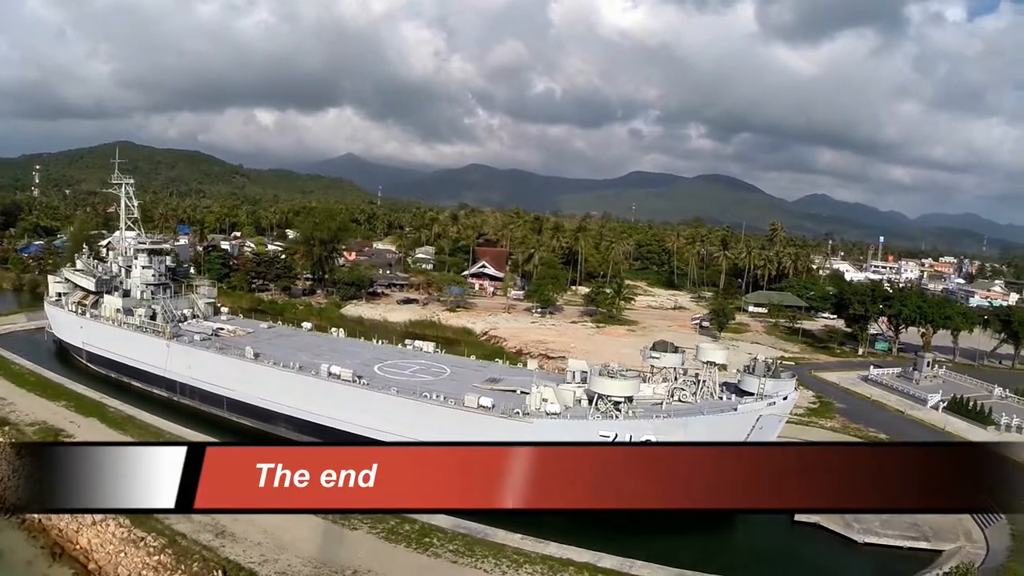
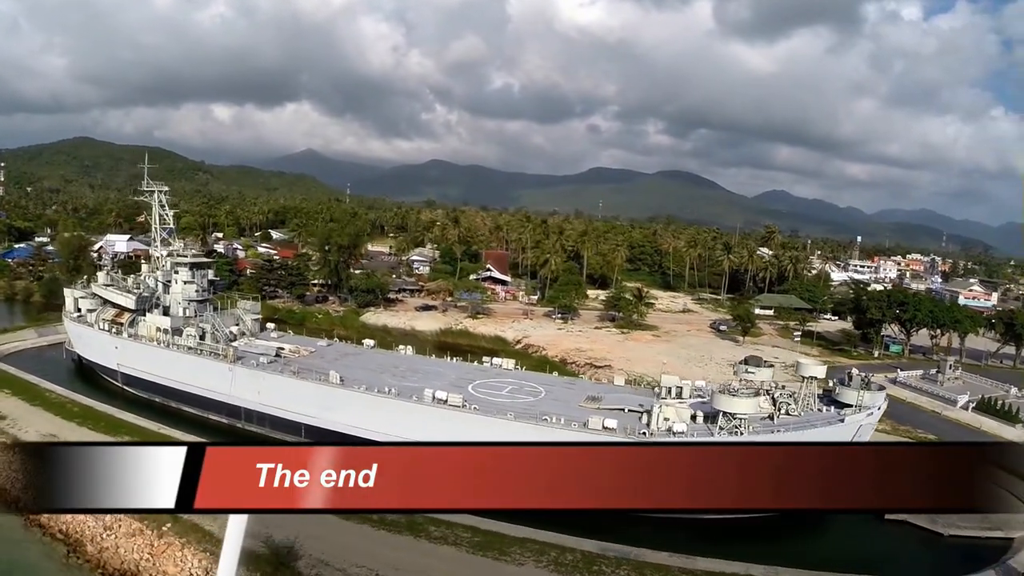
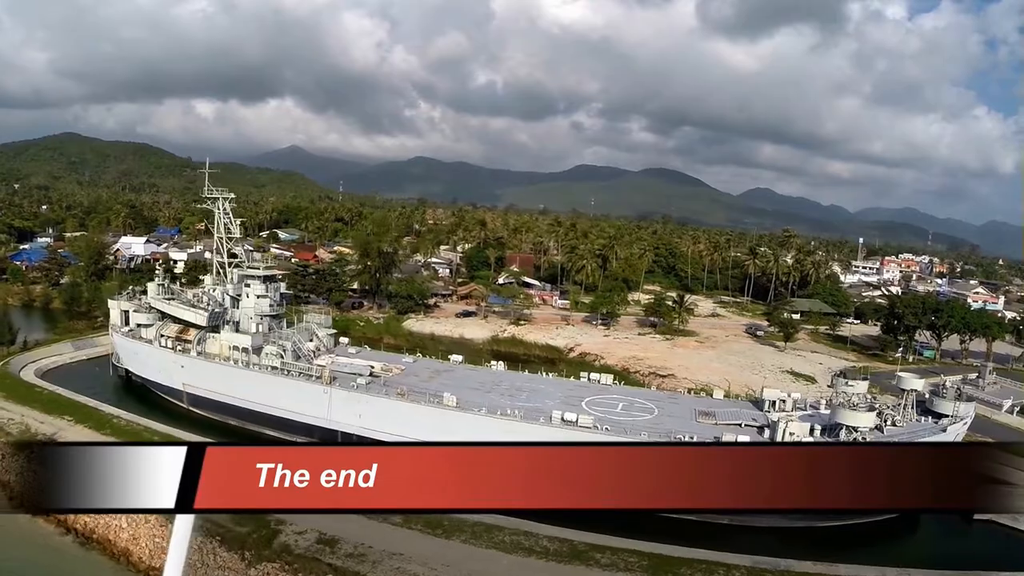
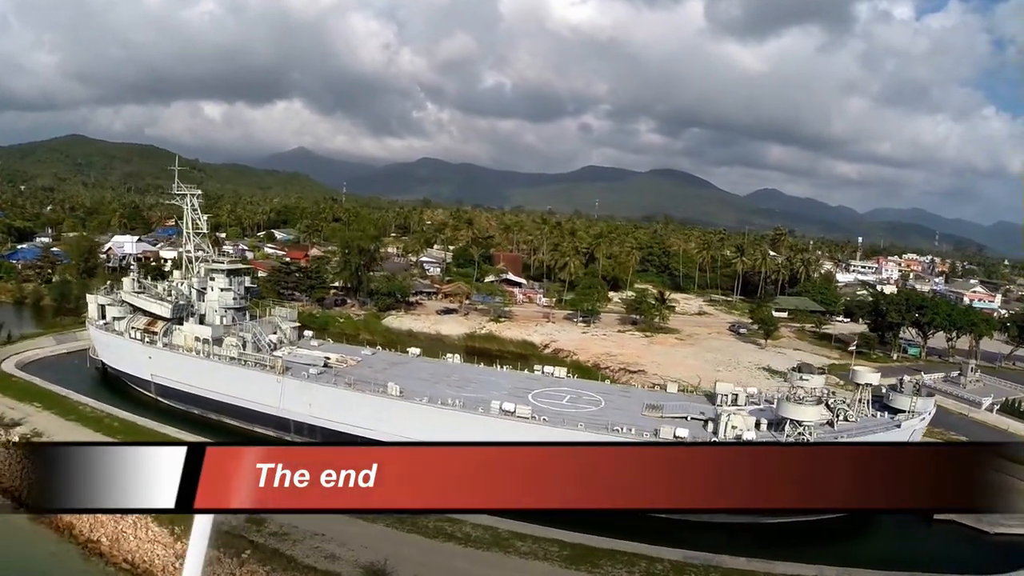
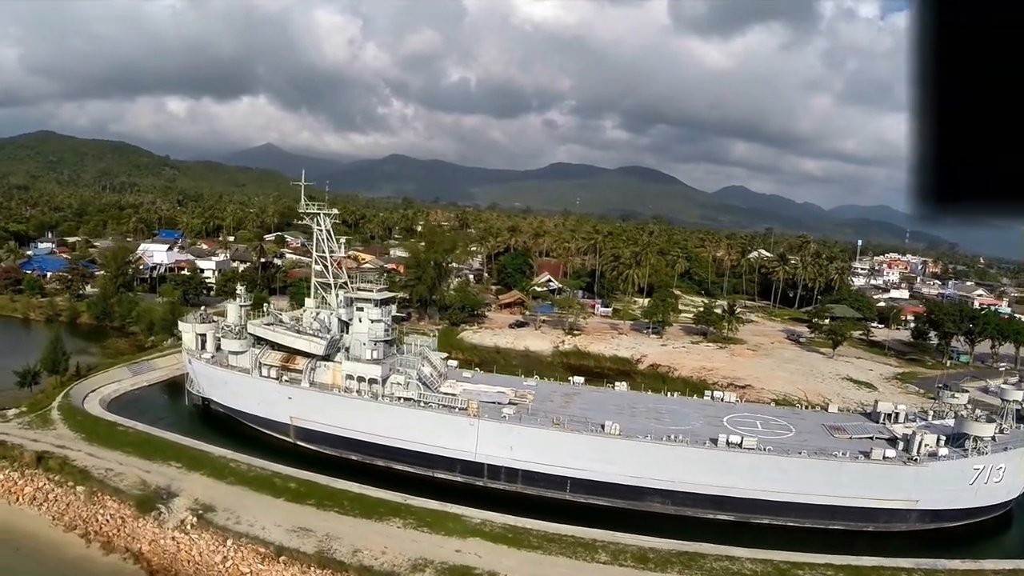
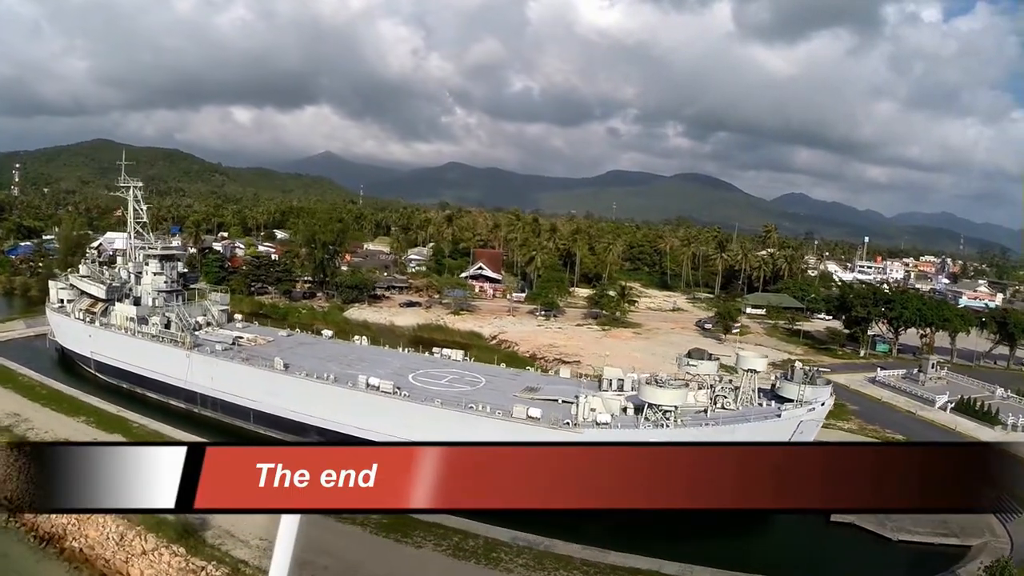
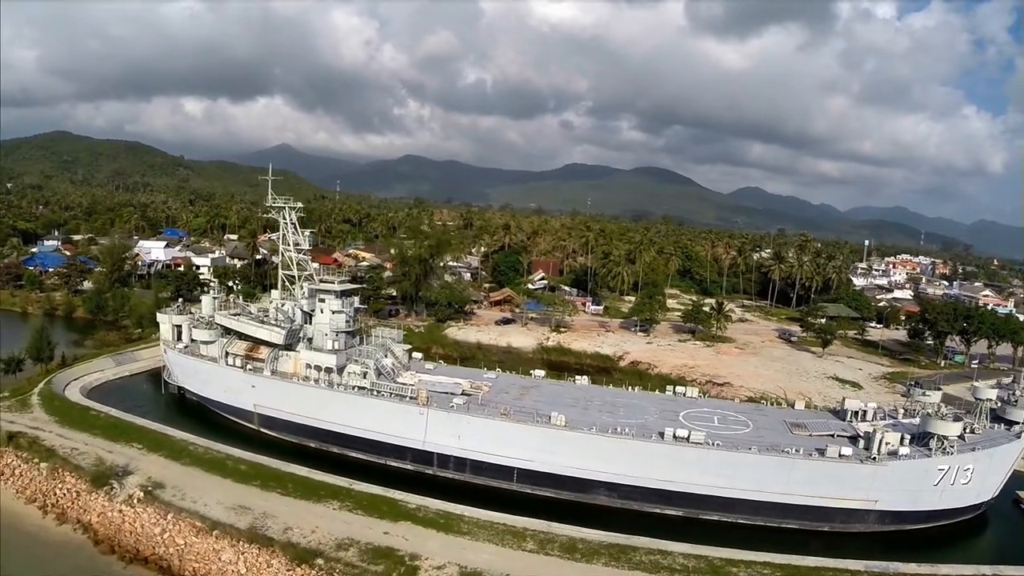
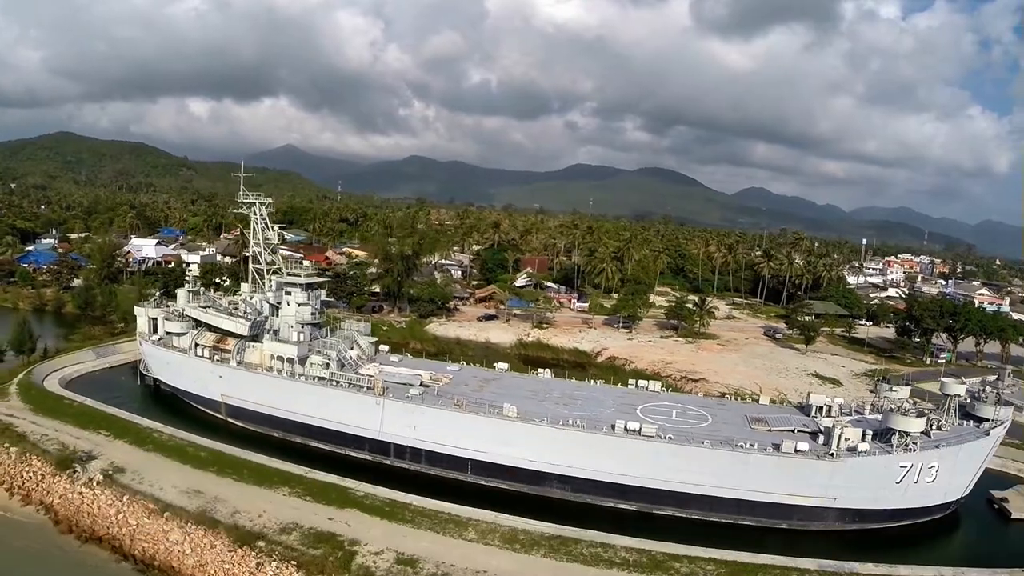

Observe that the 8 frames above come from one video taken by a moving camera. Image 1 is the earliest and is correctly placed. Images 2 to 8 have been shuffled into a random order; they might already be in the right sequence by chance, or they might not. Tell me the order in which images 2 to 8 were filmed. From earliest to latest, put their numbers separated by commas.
6, 2, 4, 3, 8, 7, 5
